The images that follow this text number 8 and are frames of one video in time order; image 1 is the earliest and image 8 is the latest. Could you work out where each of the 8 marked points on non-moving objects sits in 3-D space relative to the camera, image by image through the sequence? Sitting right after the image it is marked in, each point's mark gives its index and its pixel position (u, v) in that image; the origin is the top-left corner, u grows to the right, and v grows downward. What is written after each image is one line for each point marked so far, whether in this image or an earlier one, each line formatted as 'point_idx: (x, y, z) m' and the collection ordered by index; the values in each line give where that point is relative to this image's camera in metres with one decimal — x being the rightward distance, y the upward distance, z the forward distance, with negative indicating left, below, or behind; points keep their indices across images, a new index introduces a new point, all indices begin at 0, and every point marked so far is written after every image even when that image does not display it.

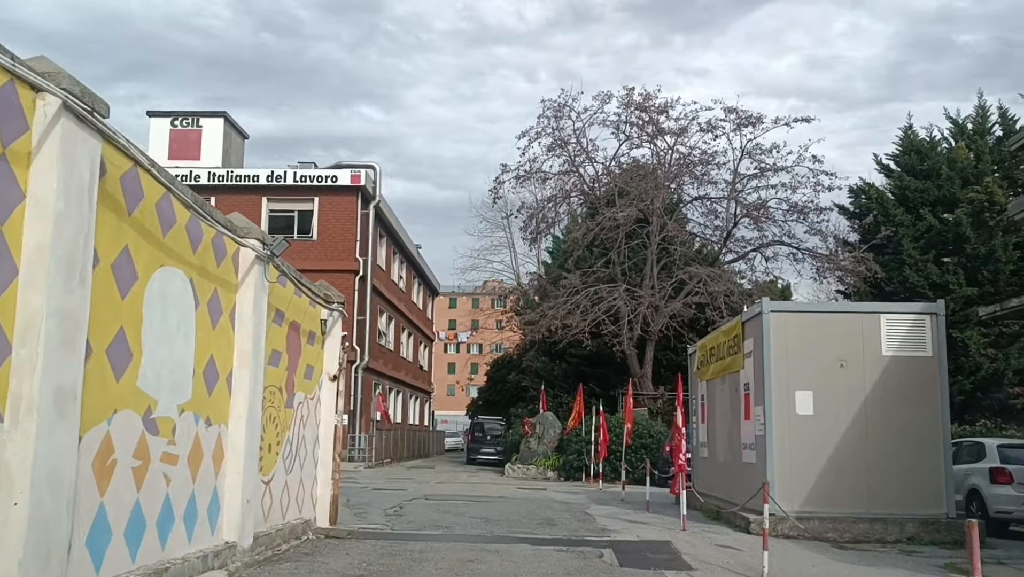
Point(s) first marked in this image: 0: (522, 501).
0: (+0.2, -4.0, +17.8) m
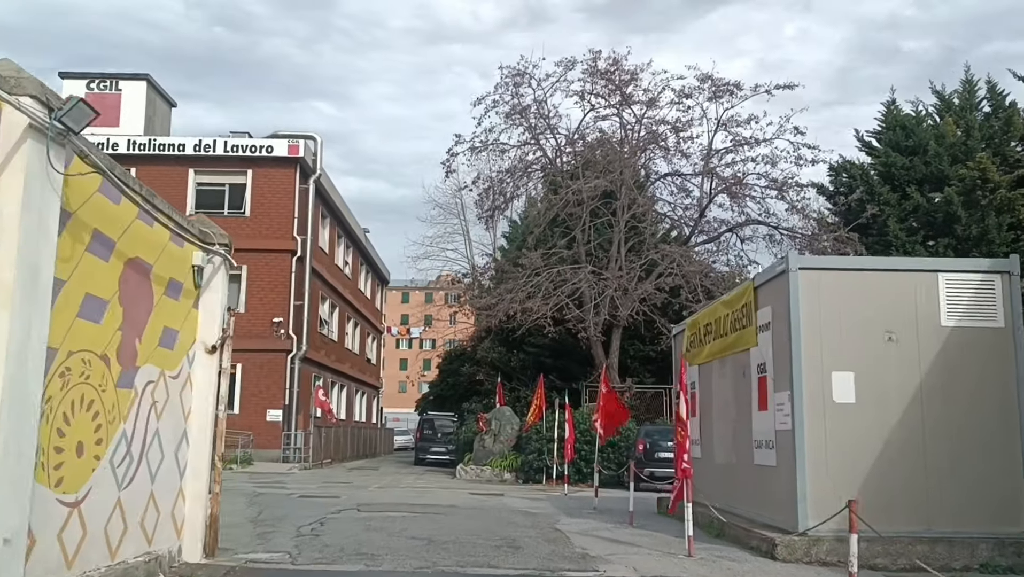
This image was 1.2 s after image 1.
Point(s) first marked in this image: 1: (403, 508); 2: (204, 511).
0: (-0.6, -3.4, +14.8) m
1: (-1.7, -3.4, +14.8) m
2: (-2.5, -1.8, +7.9) m
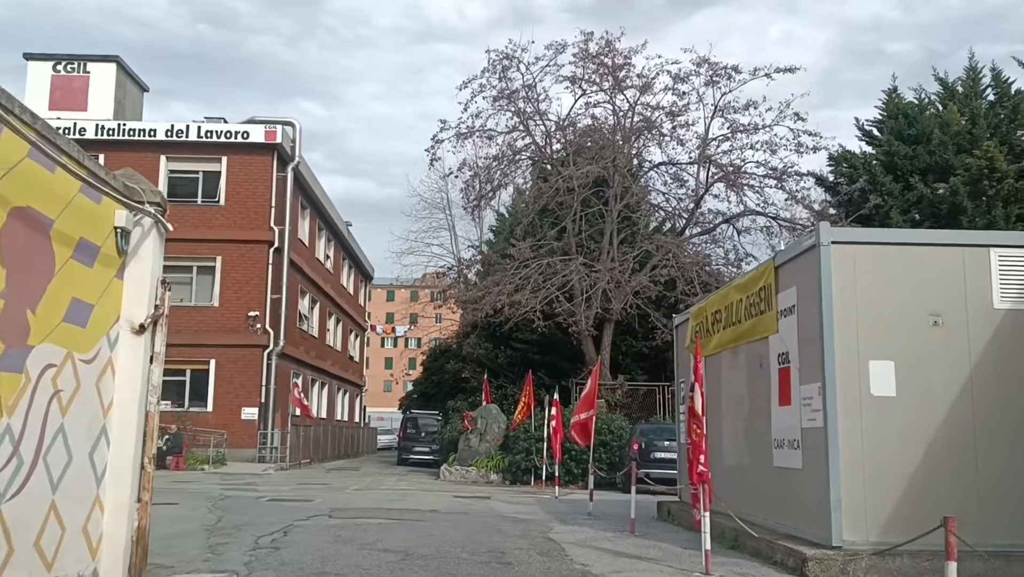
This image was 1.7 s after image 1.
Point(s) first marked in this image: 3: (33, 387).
0: (-0.7, -3.2, +13.5) m
1: (-1.9, -3.2, +13.5) m
2: (-2.6, -1.6, +6.6) m
3: (-2.7, -0.6, +5.4) m
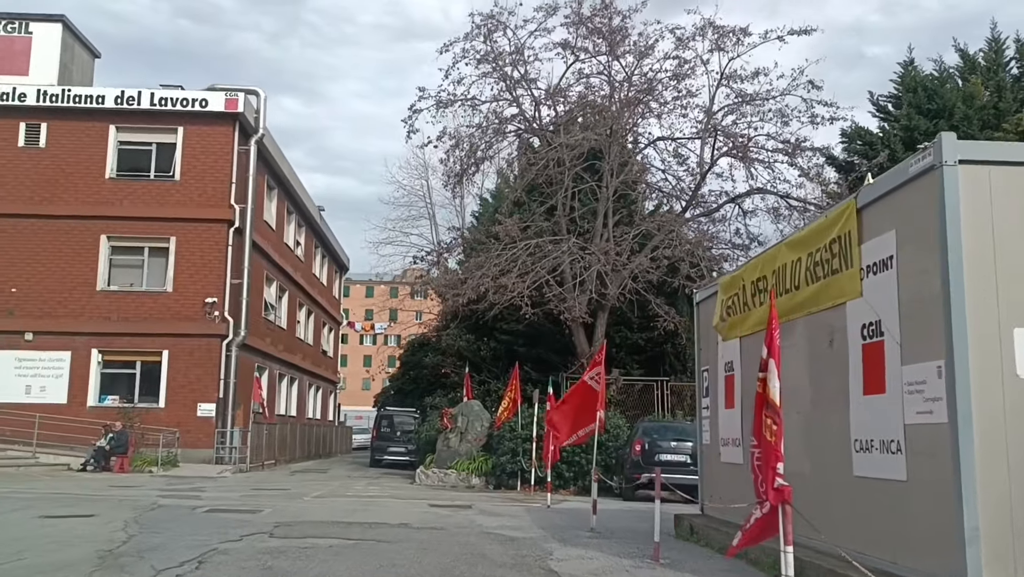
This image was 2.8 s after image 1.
0: (-0.9, -2.8, +11.0) m
1: (-2.0, -2.8, +11.0) m
2: (-2.6, -1.2, +4.0) m
3: (-2.6, -0.1, +2.8) m
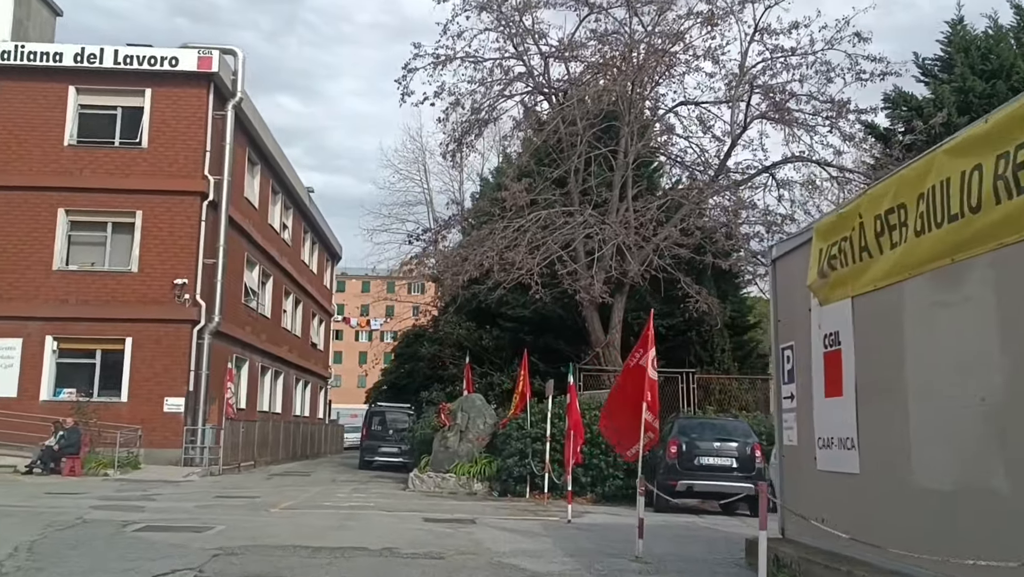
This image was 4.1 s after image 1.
0: (-0.7, -2.4, +8.1) m
1: (-1.8, -2.3, +8.1) m
2: (-2.4, -0.7, +1.1) m
3: (-2.4, +0.3, -0.1) m
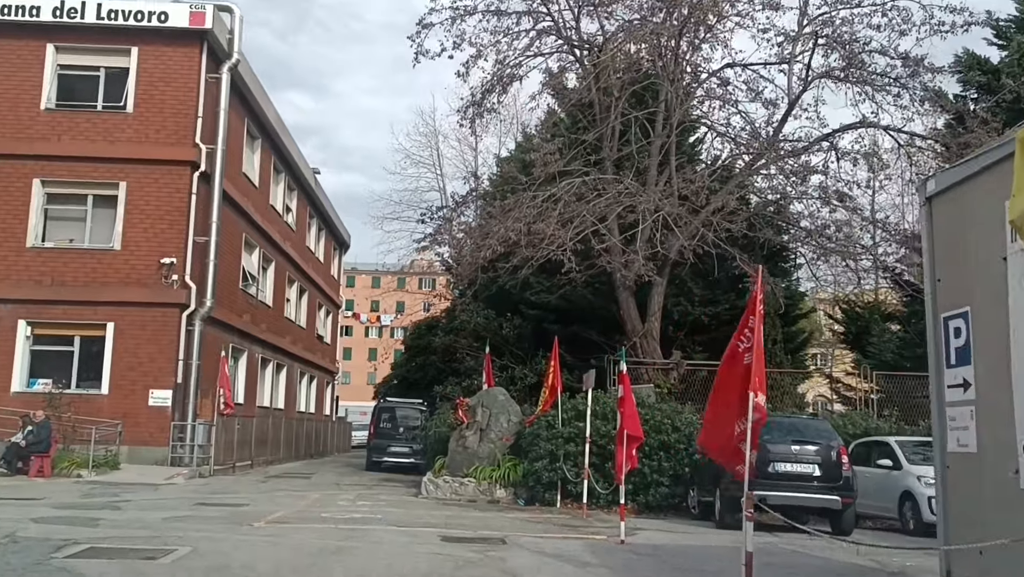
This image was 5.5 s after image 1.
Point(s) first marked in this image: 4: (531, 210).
0: (-0.3, -2.0, +5.7) m
1: (-1.5, -1.9, +5.6) m
2: (-2.1, -0.4, -1.3) m
3: (-2.1, +0.7, -2.5) m
4: (+0.3, +1.4, +17.7) m
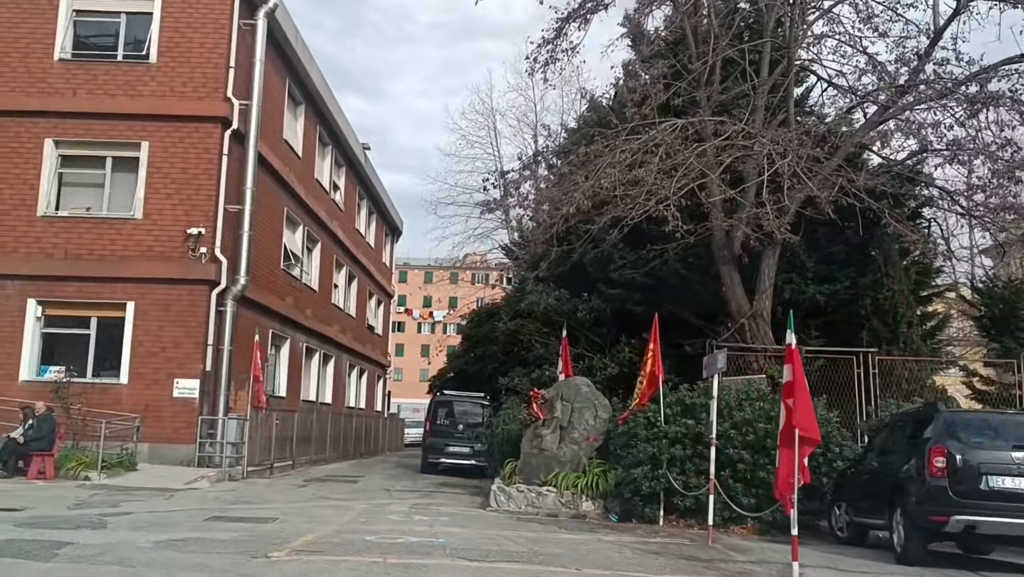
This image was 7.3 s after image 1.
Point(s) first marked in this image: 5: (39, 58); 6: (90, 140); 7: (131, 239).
0: (+0.3, -1.5, +2.5) m
1: (-0.8, -1.4, +2.6) m
2: (-1.8, +0.1, -4.3) m
3: (-1.9, +1.2, -5.5) m
4: (+1.6, +1.9, +14.5) m
5: (-9.4, +4.6, +19.1) m
6: (-8.3, +2.9, +19.0) m
7: (-7.4, +1.0, +18.7) m
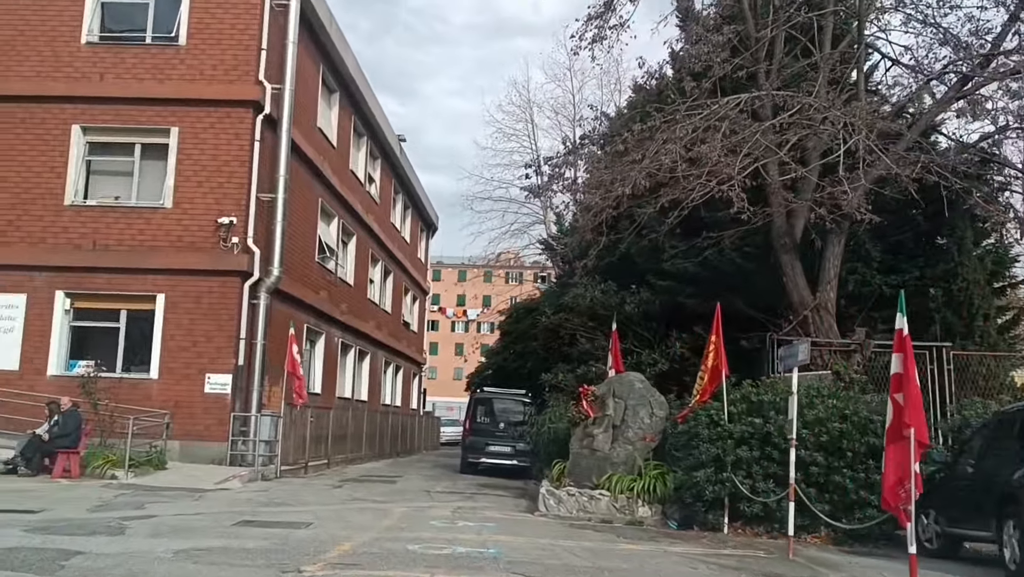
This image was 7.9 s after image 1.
0: (+0.6, -1.4, +1.6) m
1: (-0.5, -1.3, +1.7) m
2: (-1.8, +0.2, -5.2) m
3: (-1.9, +1.3, -6.4) m
4: (+2.3, +2.1, +13.5) m
5: (-8.6, +4.7, +18.5) m
6: (-7.5, +3.1, +18.3) m
7: (-6.6, +1.1, +18.0) m
